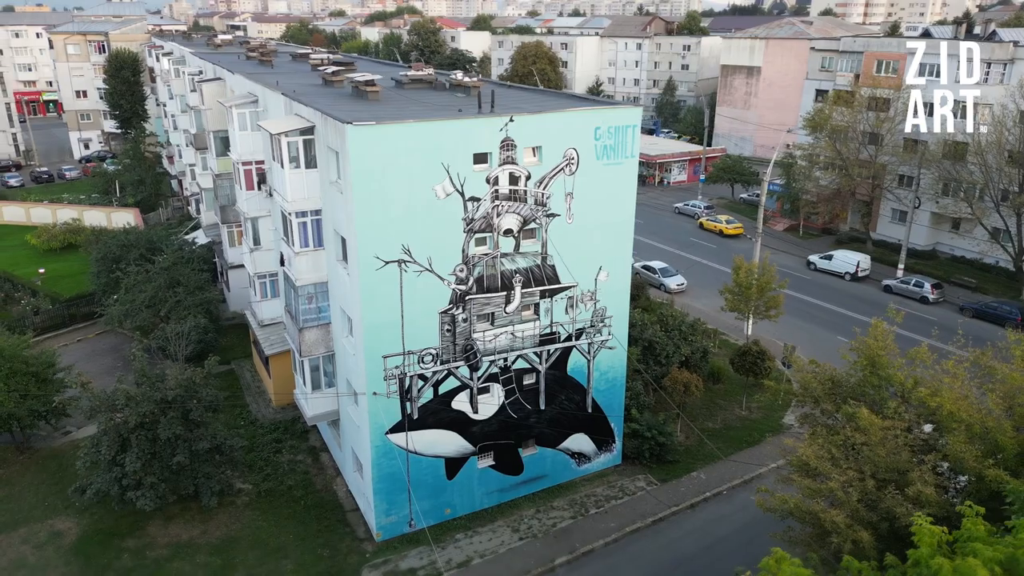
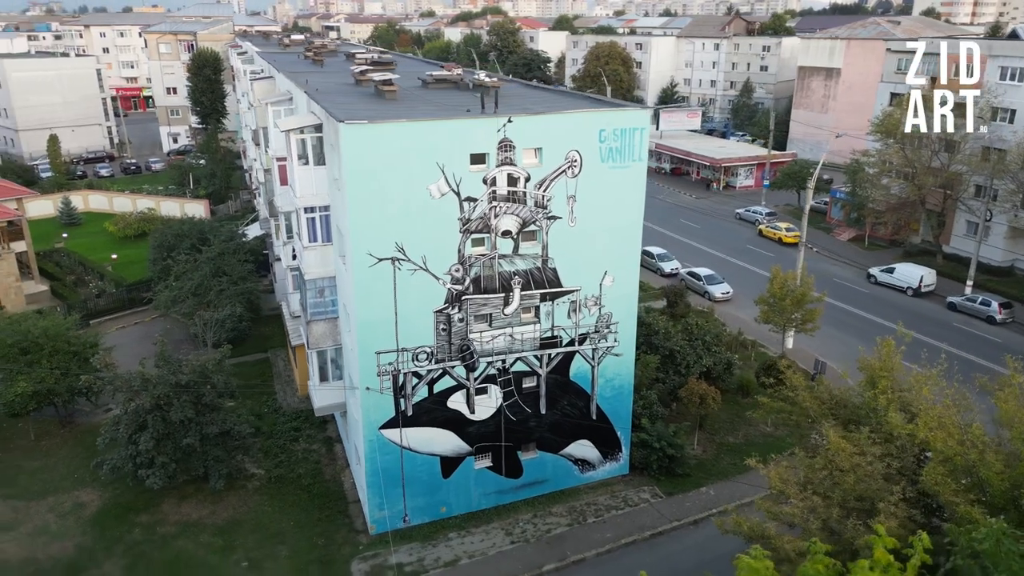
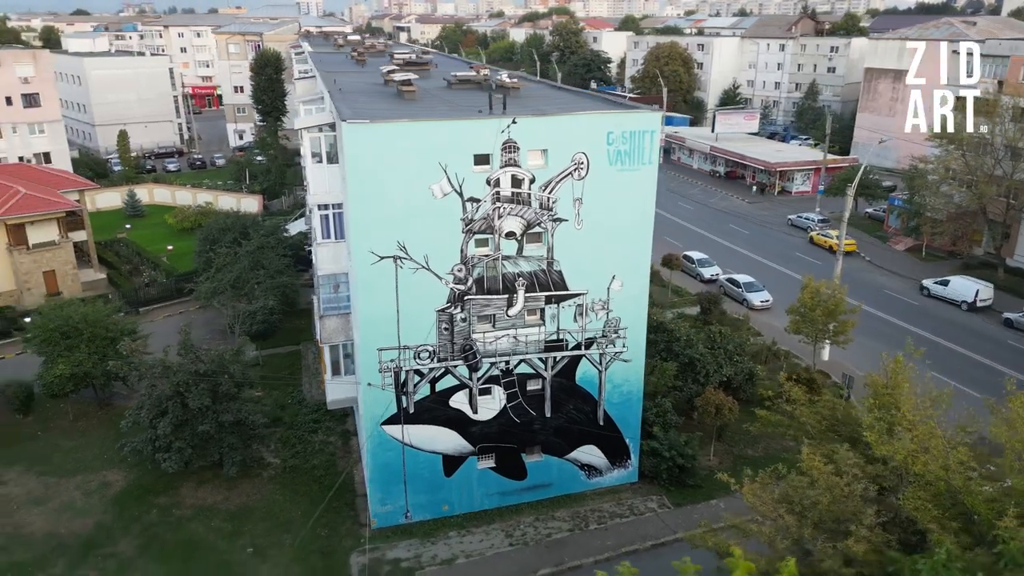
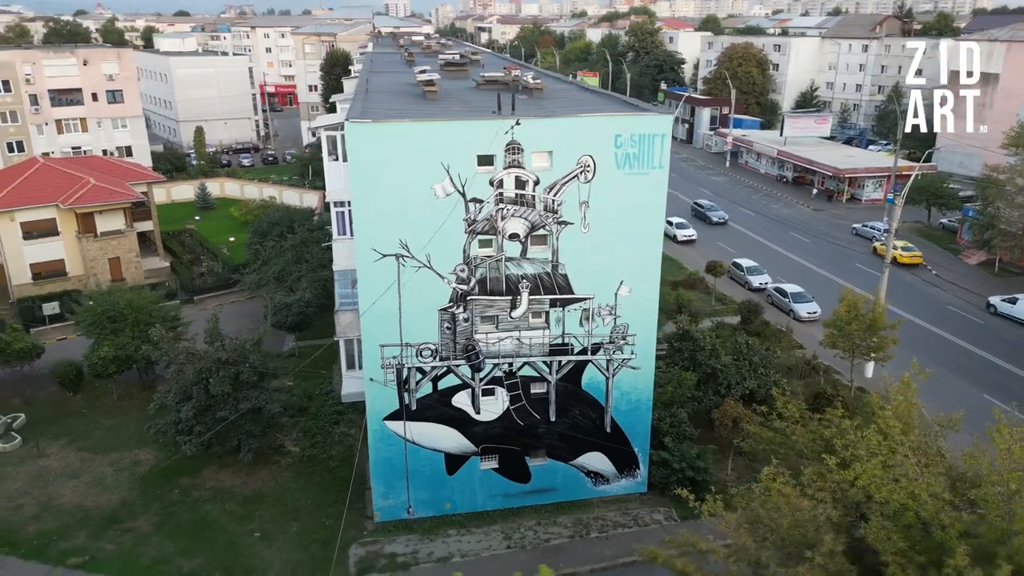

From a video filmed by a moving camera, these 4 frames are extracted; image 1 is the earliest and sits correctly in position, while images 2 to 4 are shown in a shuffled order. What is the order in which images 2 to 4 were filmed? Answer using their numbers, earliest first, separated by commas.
2, 3, 4
